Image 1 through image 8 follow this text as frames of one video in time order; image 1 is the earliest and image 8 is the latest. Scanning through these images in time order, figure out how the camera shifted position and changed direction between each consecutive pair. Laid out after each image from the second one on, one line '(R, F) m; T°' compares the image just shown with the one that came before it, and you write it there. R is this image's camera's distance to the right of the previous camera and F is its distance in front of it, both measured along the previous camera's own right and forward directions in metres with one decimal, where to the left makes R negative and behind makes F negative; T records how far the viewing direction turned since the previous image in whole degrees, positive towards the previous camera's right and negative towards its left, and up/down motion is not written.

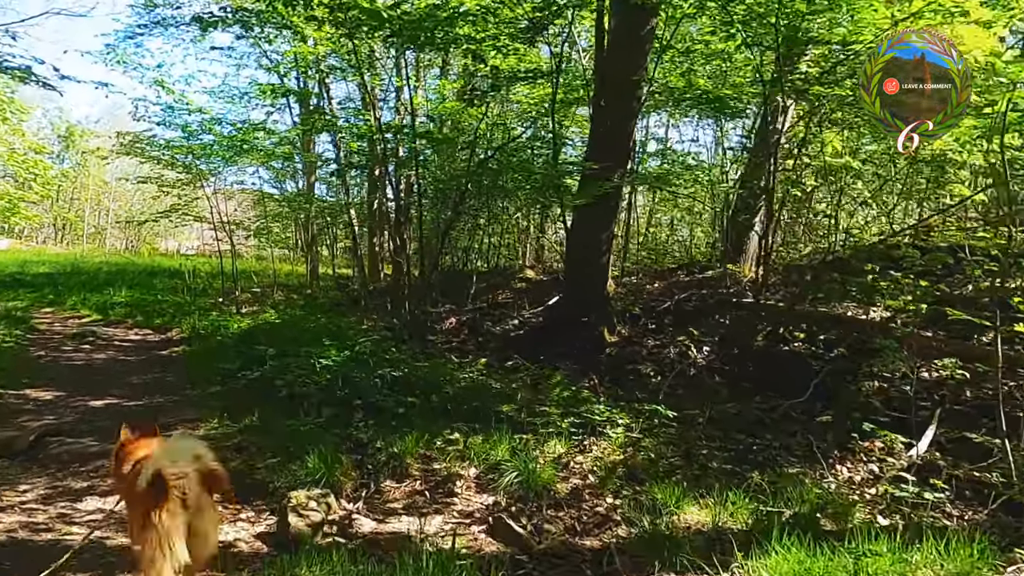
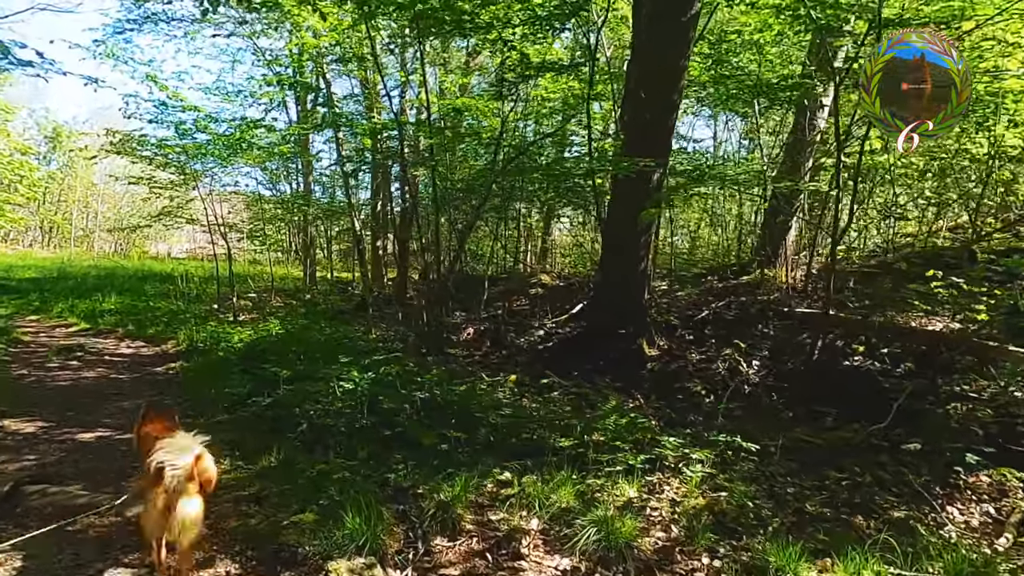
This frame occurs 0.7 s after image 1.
(-0.4, +0.6) m; +1°
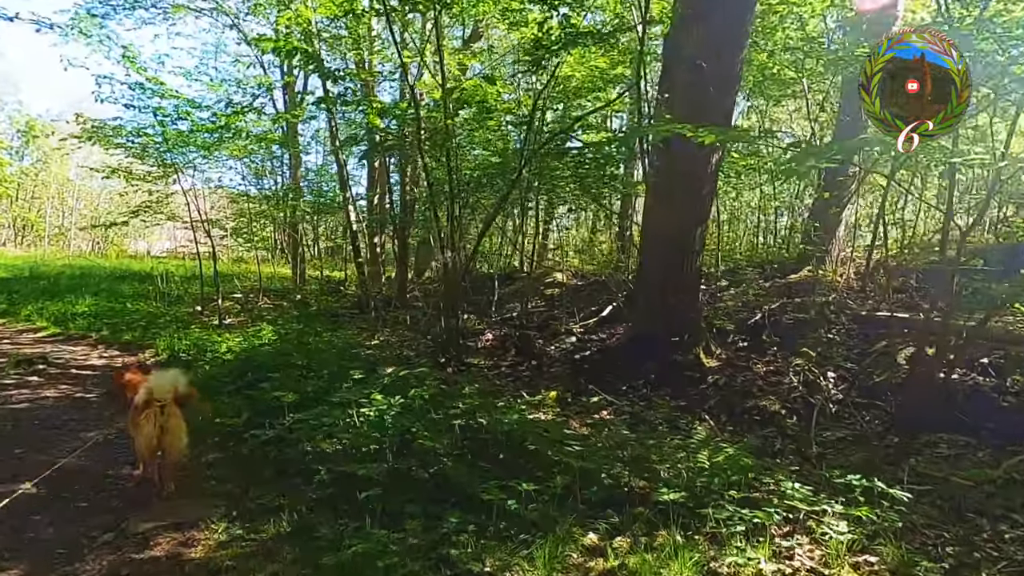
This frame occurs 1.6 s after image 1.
(-0.5, +1.0) m; +1°
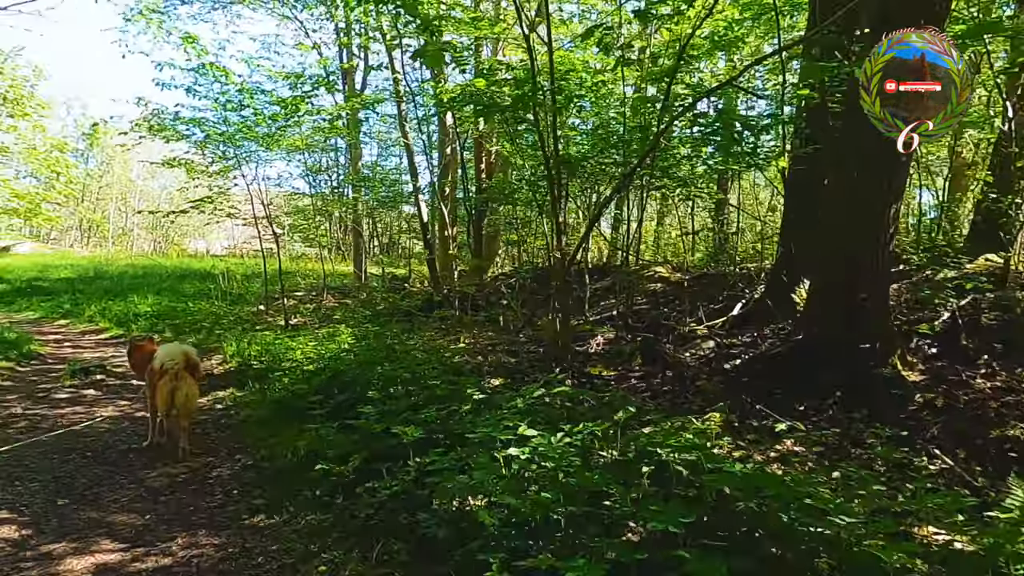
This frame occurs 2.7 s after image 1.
(-0.7, +1.1) m; -4°
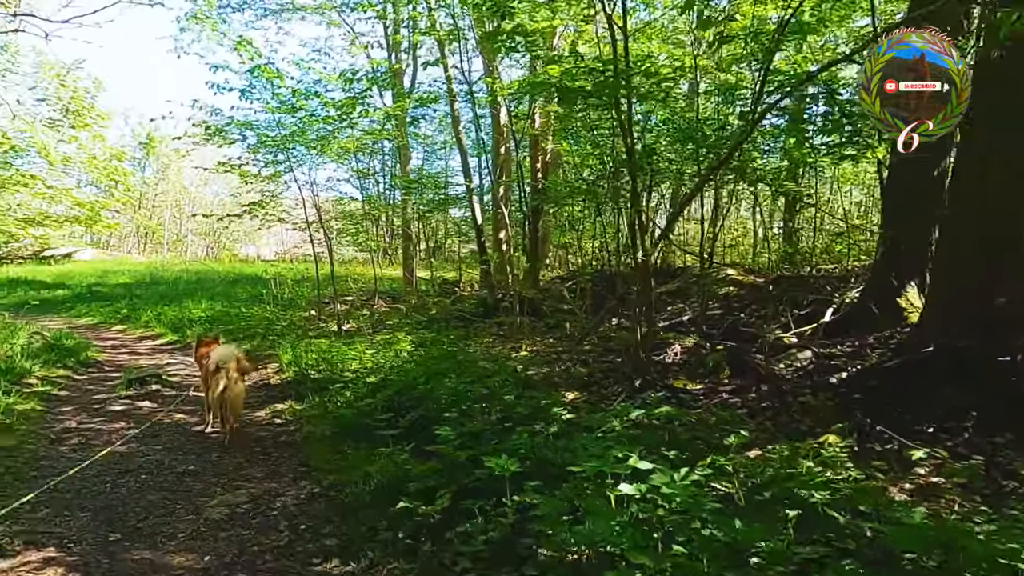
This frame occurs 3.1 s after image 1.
(-0.3, +0.4) m; -4°
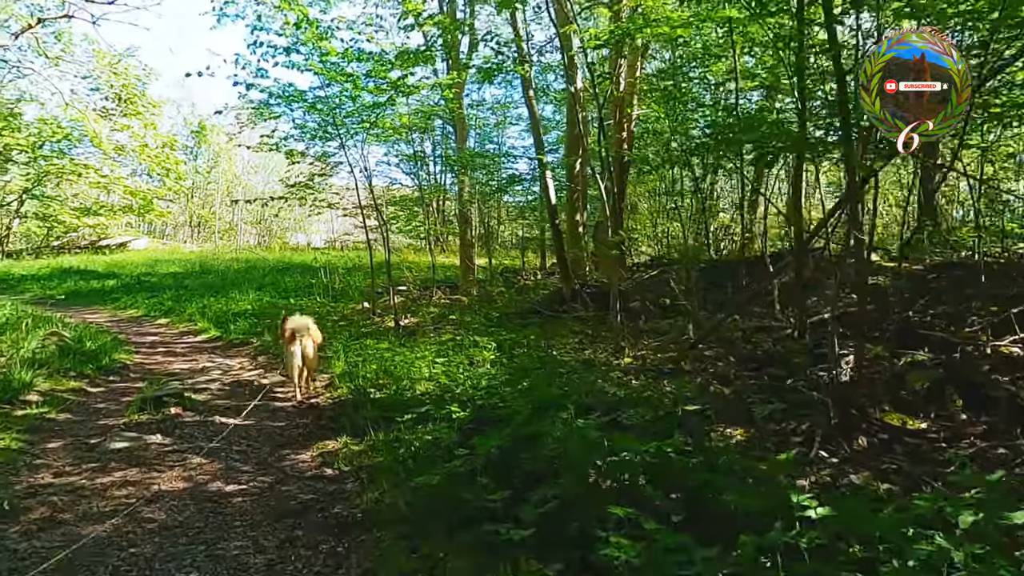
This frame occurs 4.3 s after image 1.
(-0.5, +1.5) m; -4°
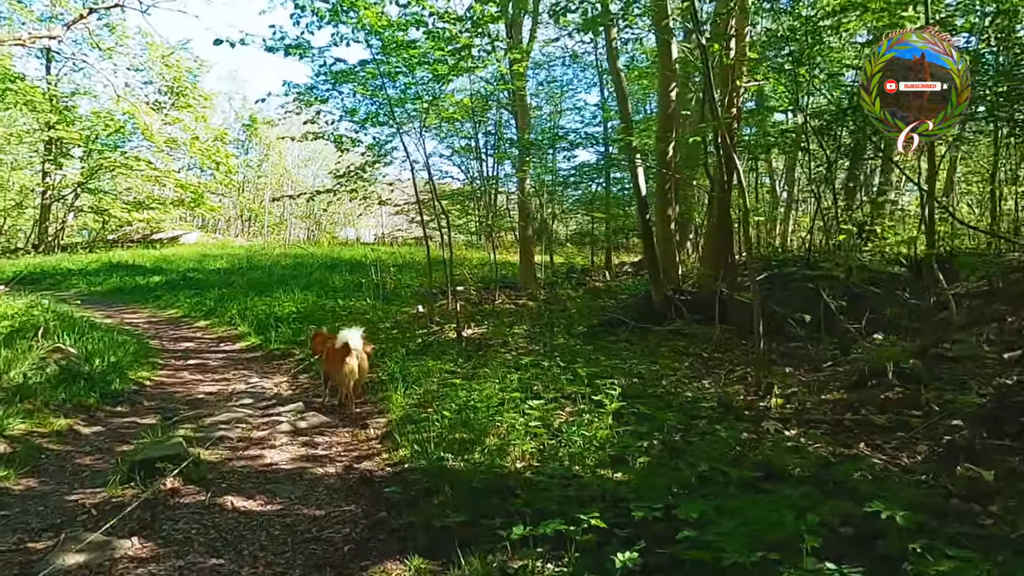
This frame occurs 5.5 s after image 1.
(-0.5, +1.5) m; -4°
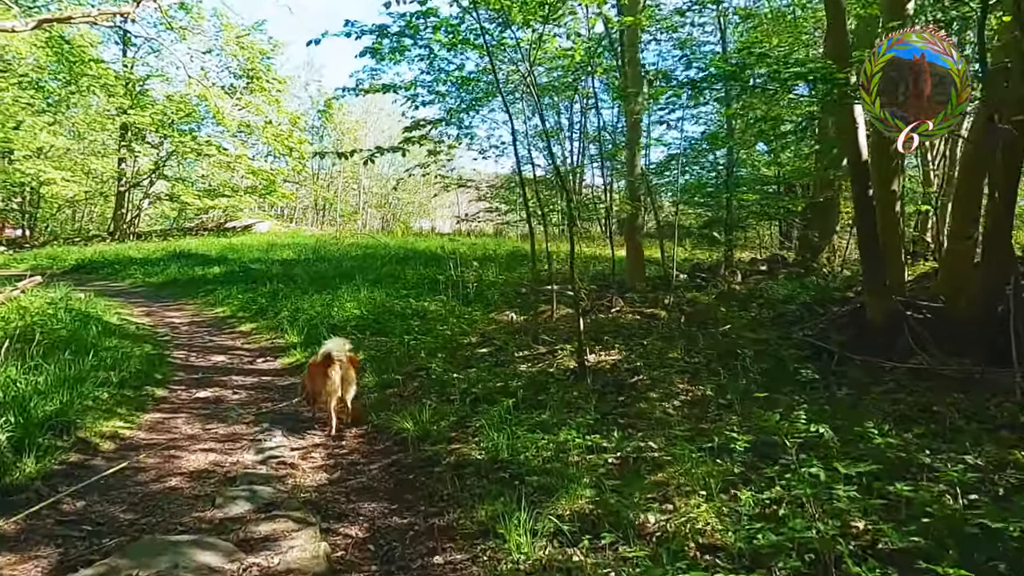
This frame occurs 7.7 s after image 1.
(-0.7, +2.7) m; -6°
